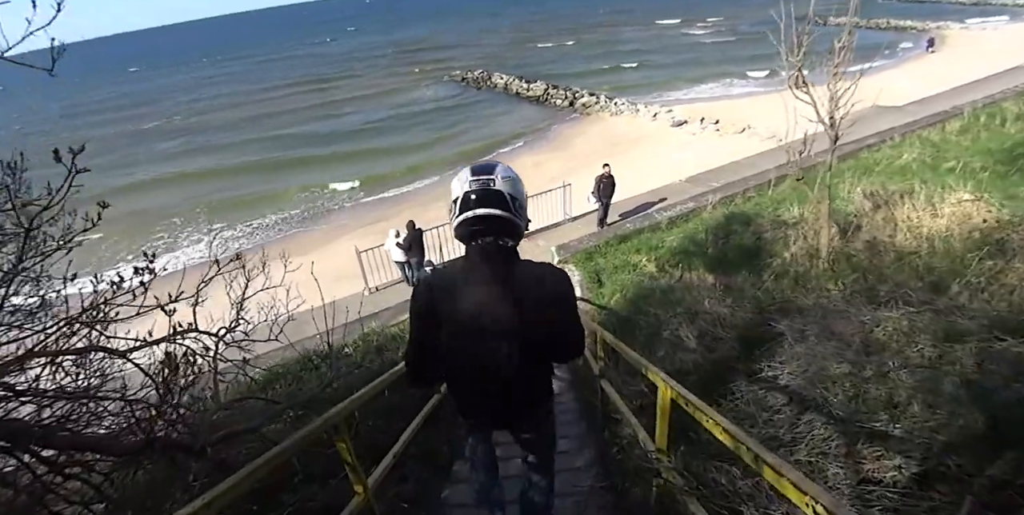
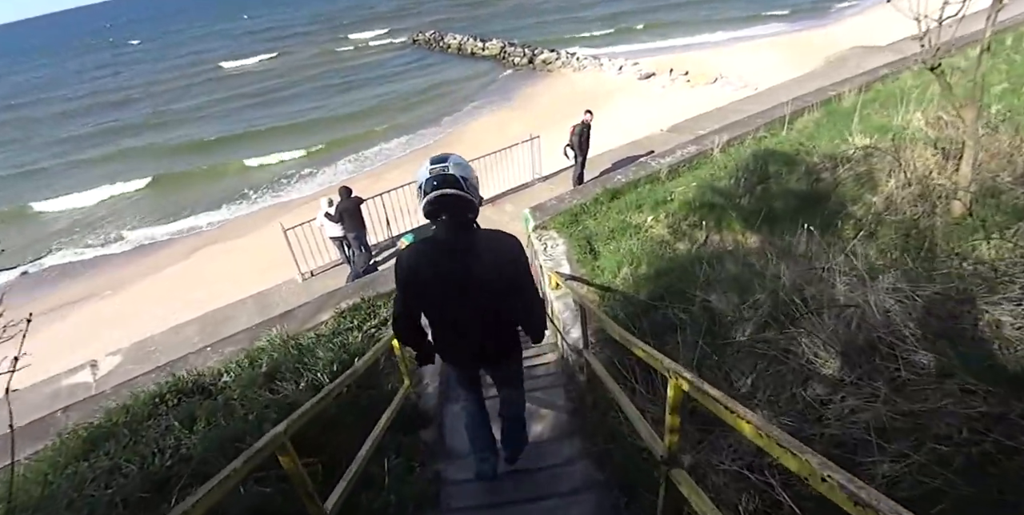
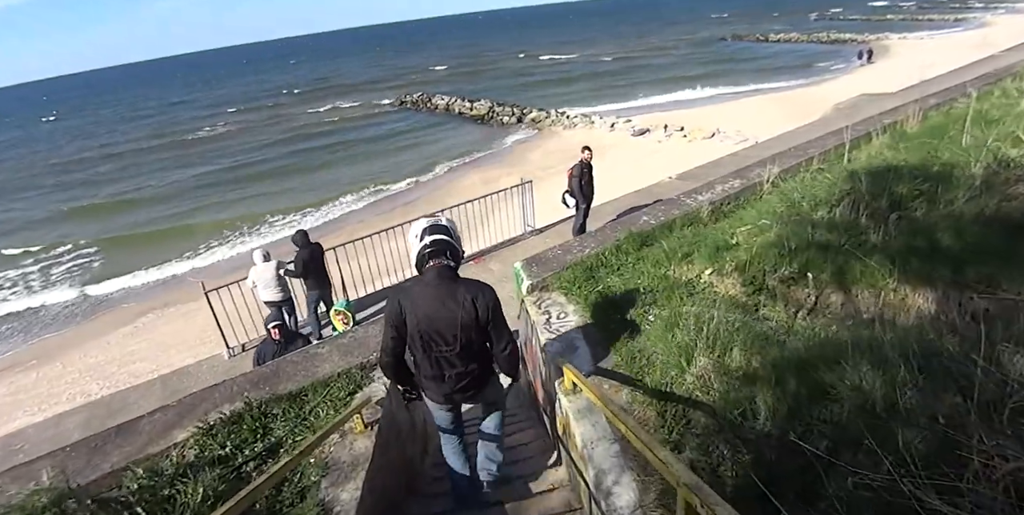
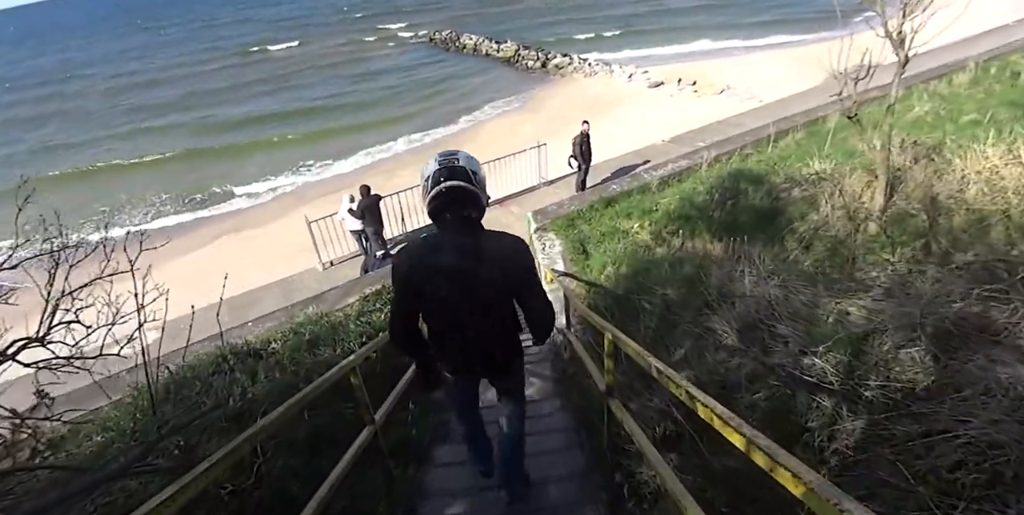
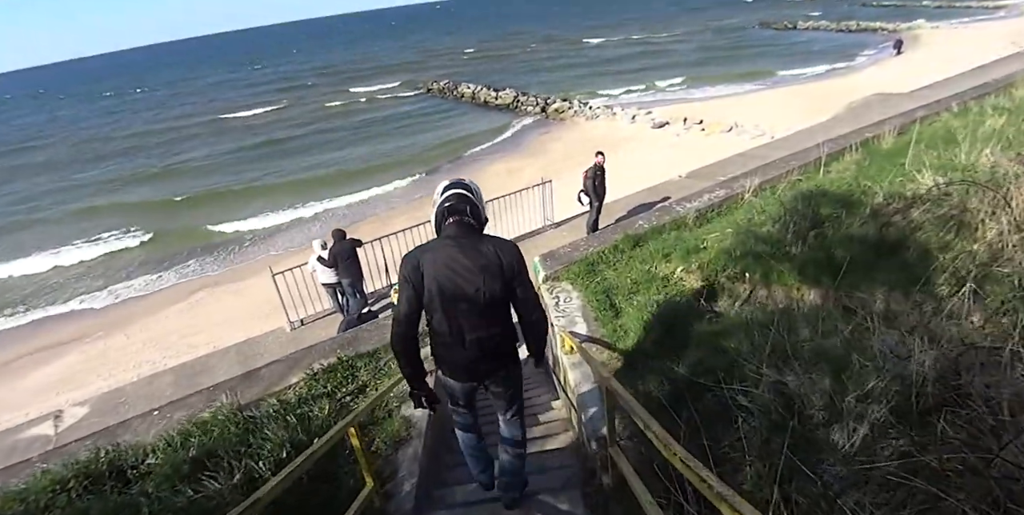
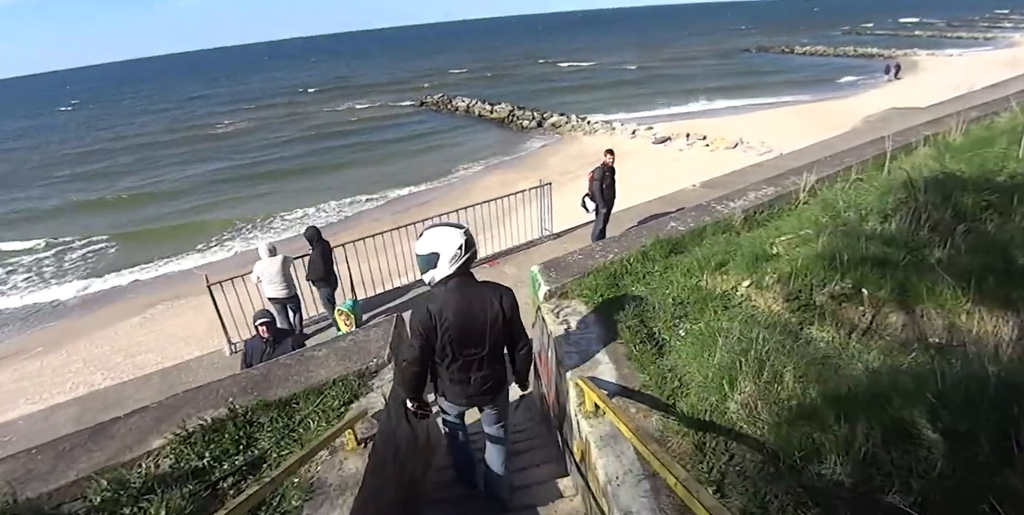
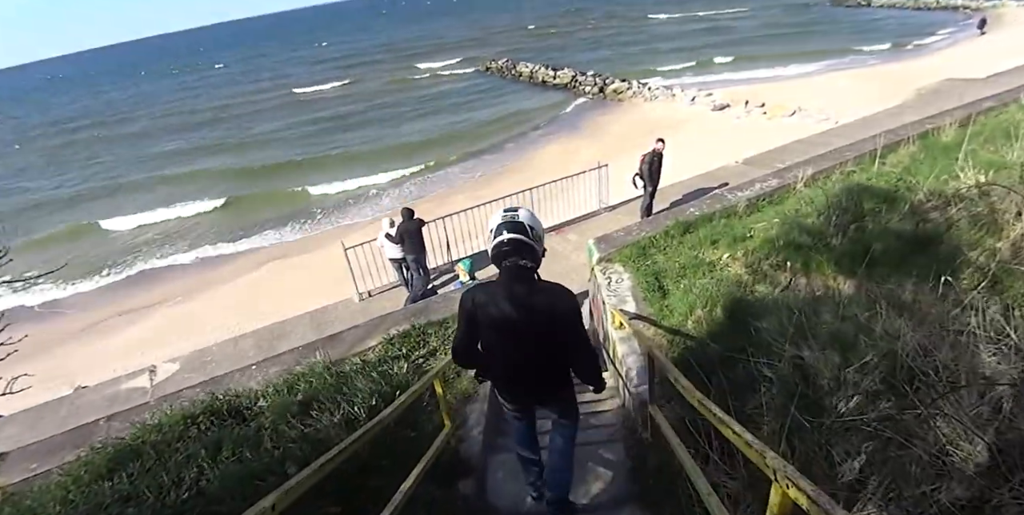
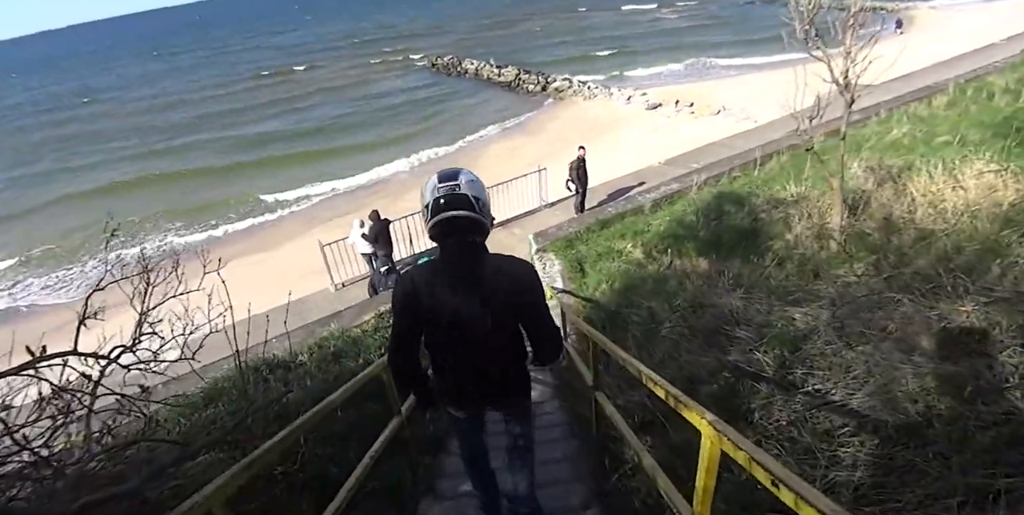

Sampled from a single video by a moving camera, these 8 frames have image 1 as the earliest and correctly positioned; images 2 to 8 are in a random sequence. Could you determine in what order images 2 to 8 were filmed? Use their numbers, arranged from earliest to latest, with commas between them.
8, 4, 2, 7, 5, 3, 6
